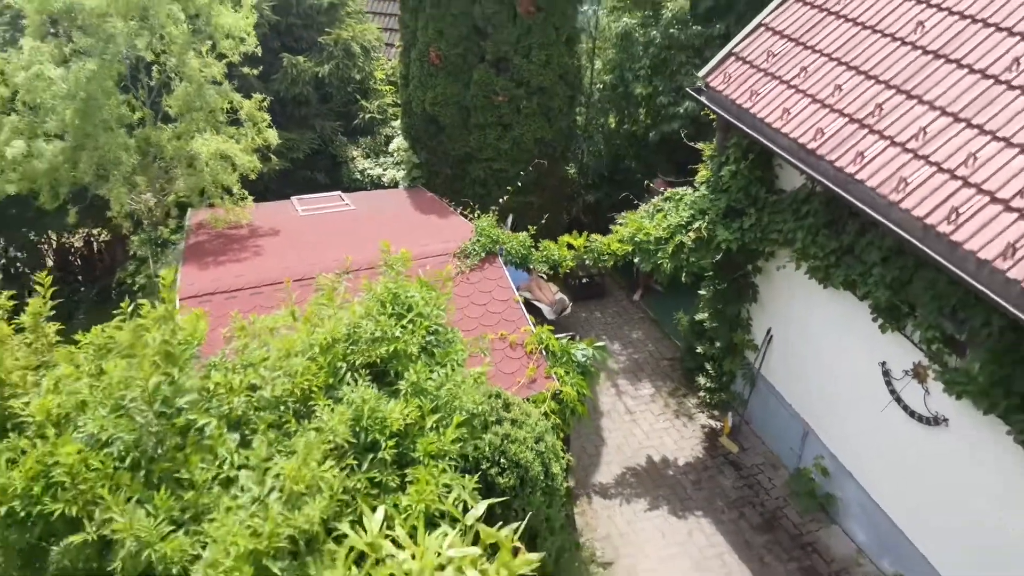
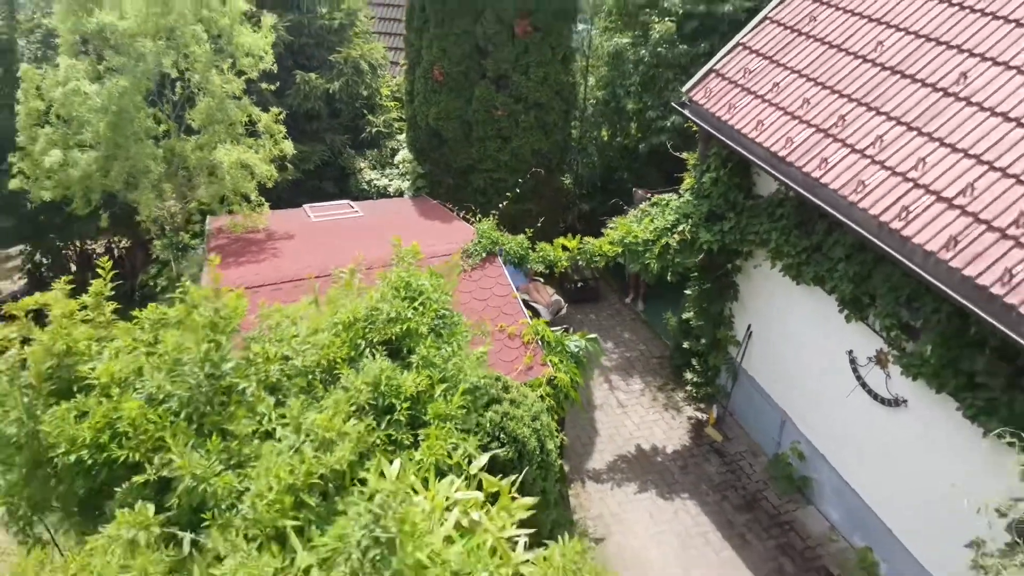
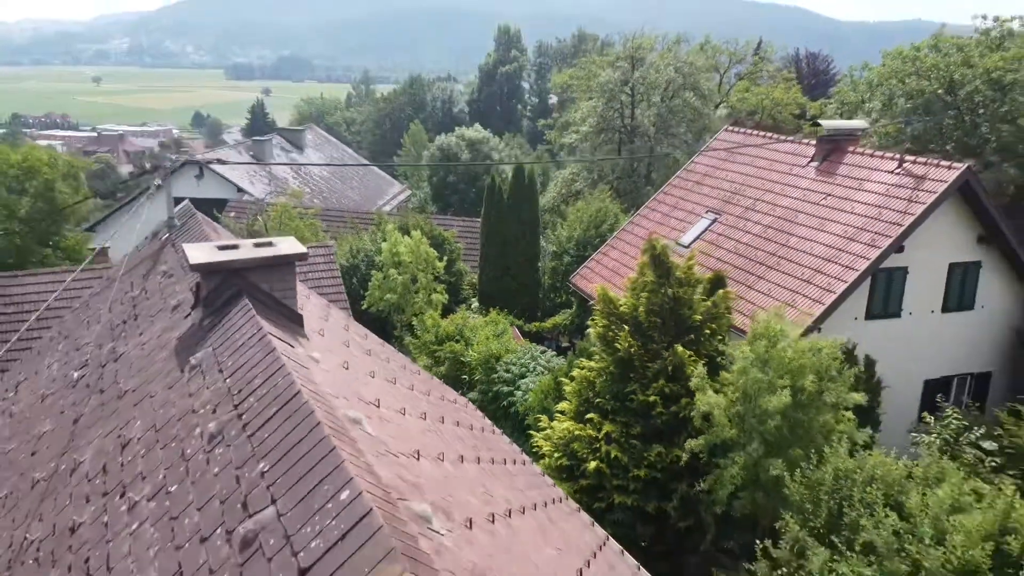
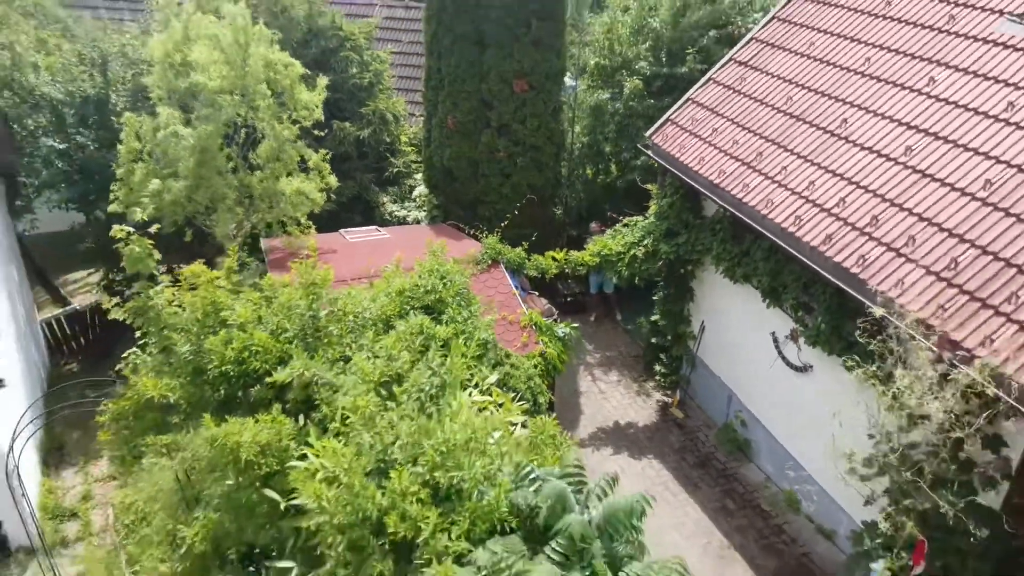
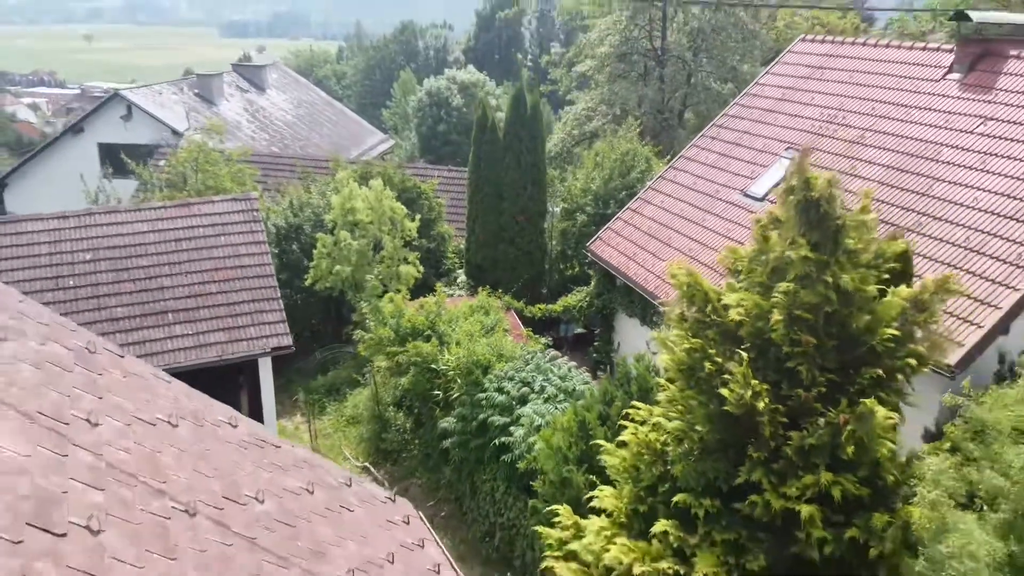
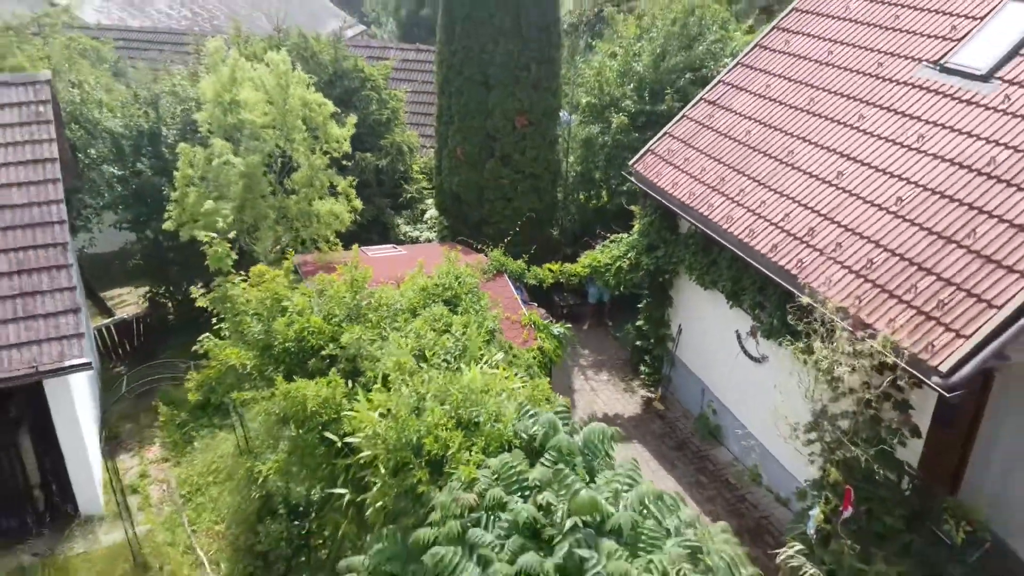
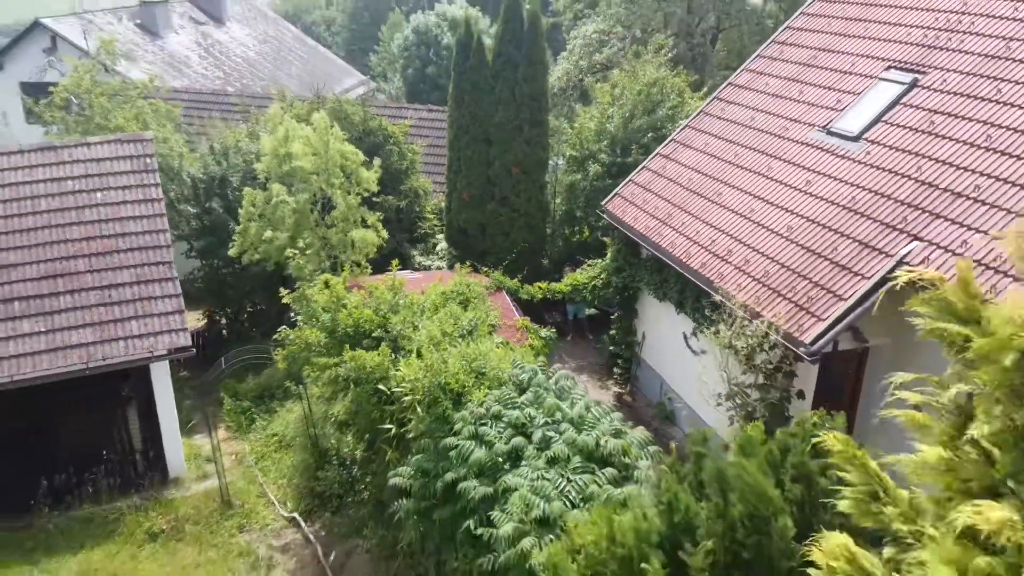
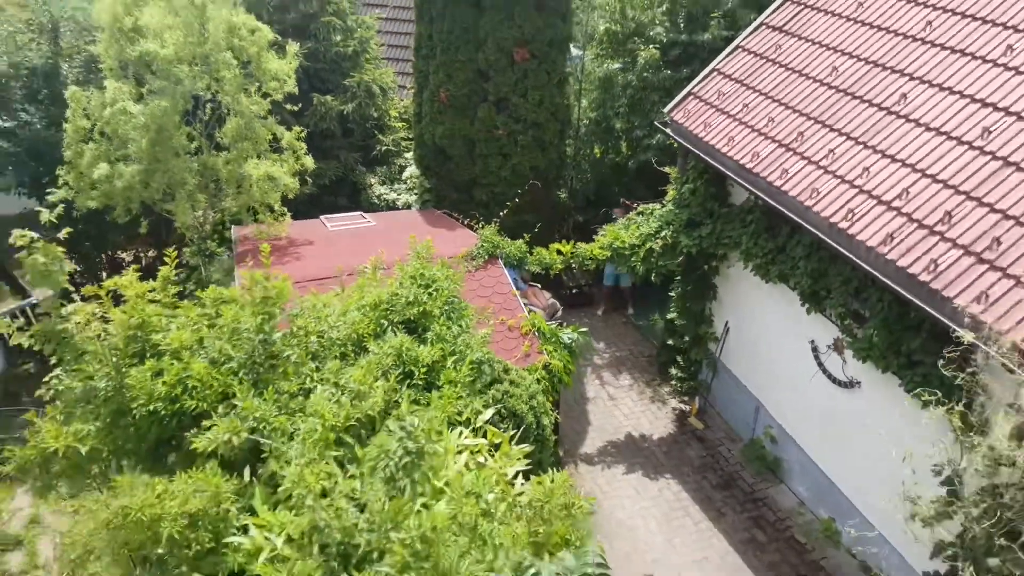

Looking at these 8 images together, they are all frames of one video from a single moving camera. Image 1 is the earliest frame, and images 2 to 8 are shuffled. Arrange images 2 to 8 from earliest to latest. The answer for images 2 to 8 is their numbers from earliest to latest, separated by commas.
2, 8, 4, 6, 7, 5, 3
